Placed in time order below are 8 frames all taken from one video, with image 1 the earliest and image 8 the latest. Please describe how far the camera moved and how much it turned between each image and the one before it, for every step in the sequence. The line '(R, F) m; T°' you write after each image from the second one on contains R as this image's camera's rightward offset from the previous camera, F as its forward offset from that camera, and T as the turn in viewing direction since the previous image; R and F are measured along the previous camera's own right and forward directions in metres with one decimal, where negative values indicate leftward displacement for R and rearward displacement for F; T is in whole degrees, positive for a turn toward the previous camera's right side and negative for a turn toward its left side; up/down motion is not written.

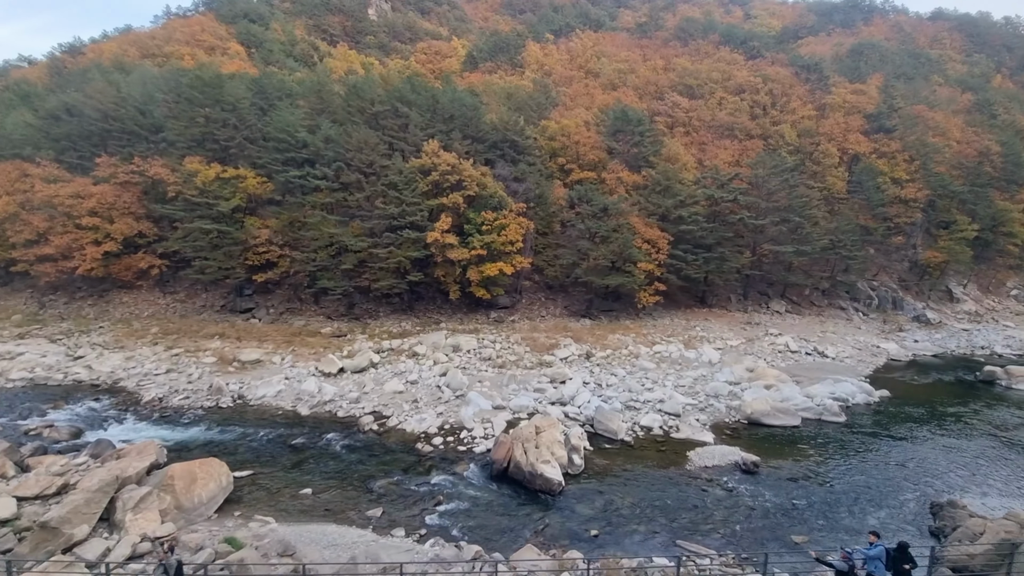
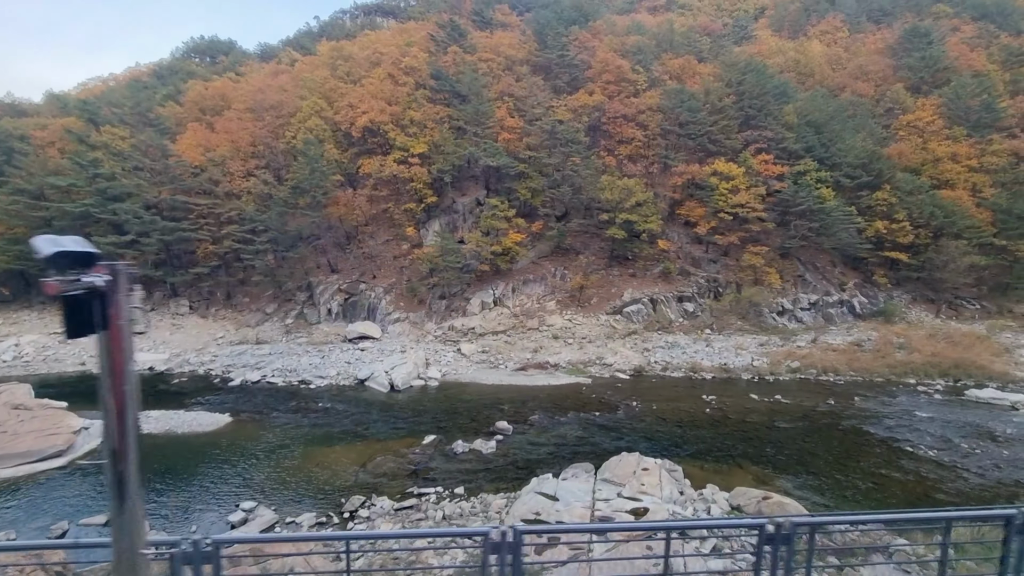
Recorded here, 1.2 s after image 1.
(+4.1, +0.4) m; -2°
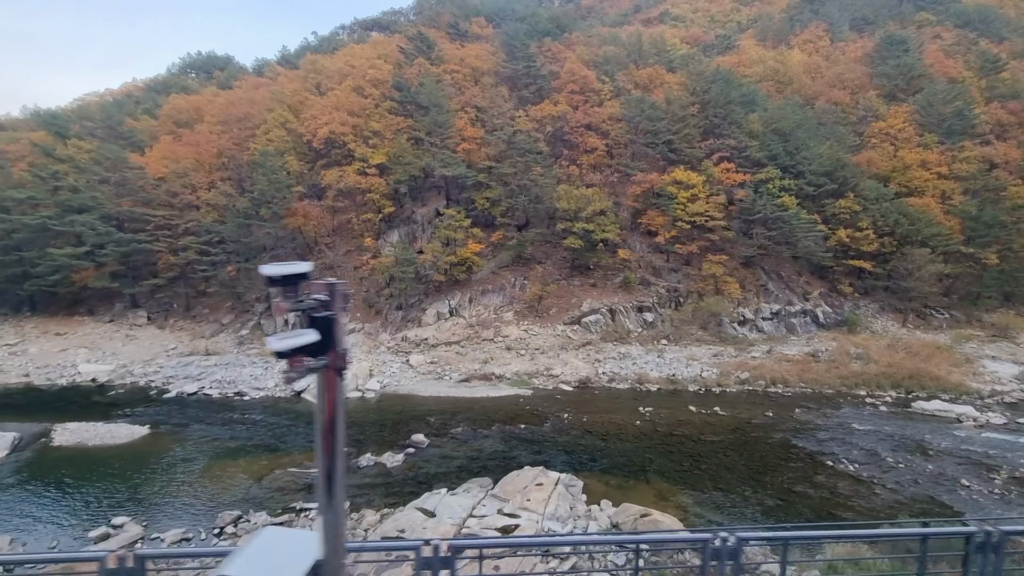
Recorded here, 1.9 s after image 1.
(+2.4, +0.2) m; -1°
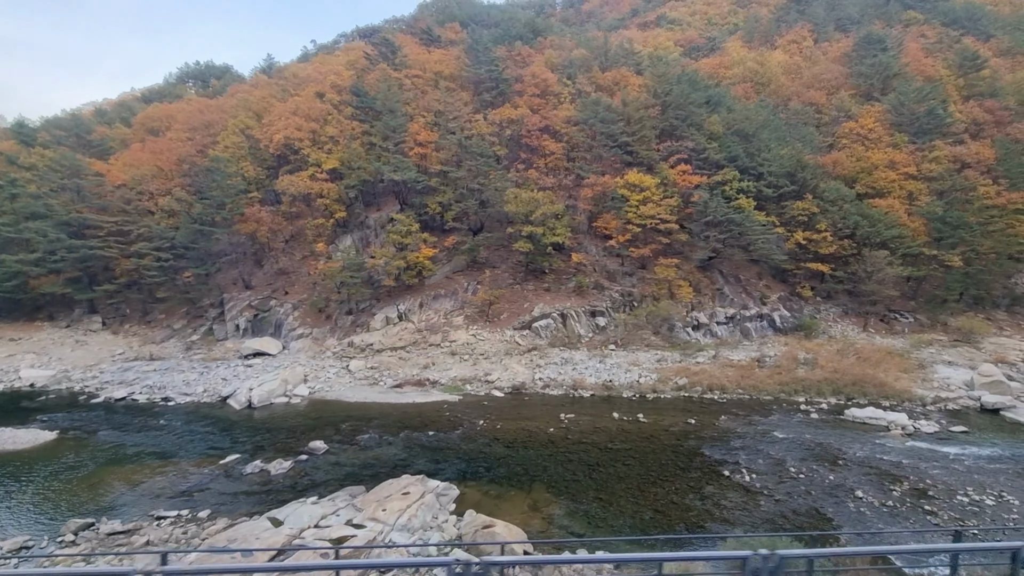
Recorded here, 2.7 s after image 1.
(+2.9, +0.3) m; -1°
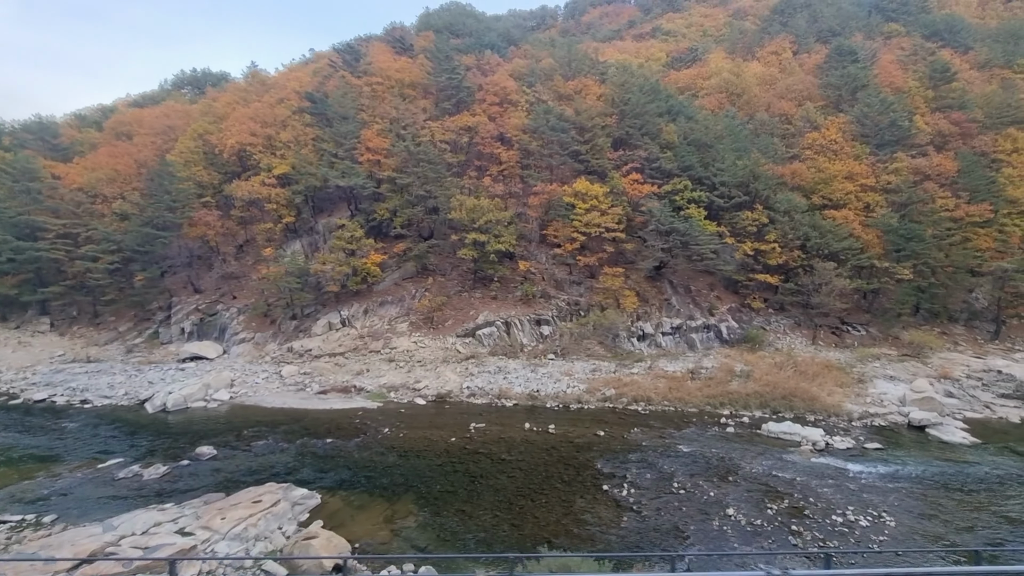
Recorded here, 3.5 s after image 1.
(+2.9, +0.2) m; -1°
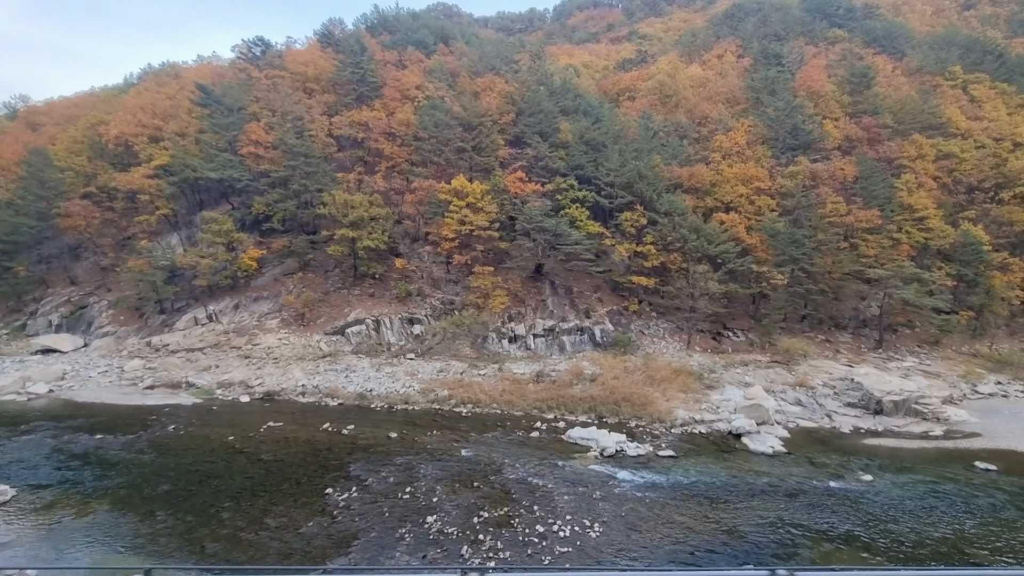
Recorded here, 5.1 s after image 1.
(+6.0, +0.5) m; 0°
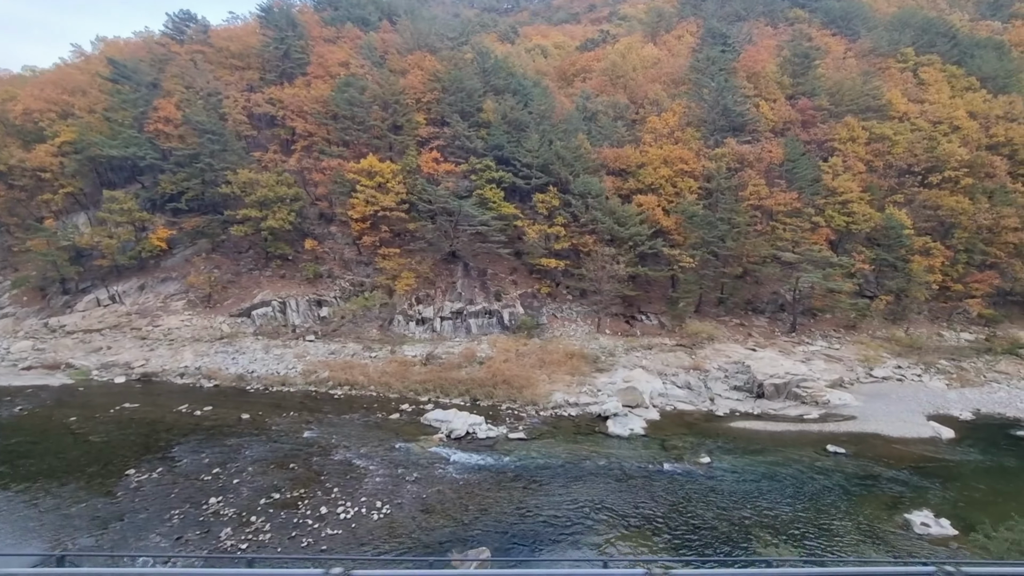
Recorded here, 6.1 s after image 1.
(+4.0, +0.3) m; 0°
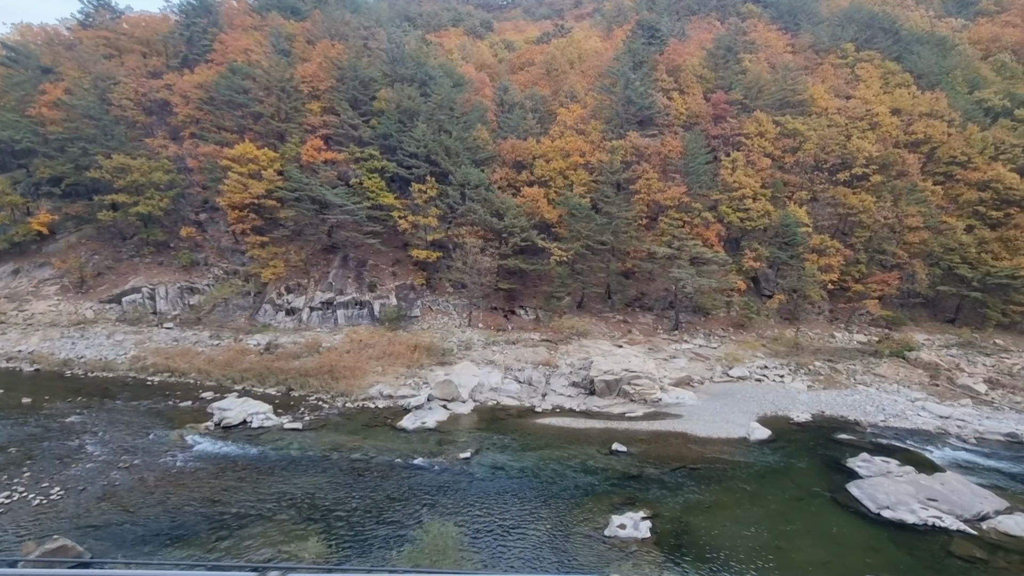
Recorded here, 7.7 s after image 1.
(+6.1, +0.5) m; -1°
